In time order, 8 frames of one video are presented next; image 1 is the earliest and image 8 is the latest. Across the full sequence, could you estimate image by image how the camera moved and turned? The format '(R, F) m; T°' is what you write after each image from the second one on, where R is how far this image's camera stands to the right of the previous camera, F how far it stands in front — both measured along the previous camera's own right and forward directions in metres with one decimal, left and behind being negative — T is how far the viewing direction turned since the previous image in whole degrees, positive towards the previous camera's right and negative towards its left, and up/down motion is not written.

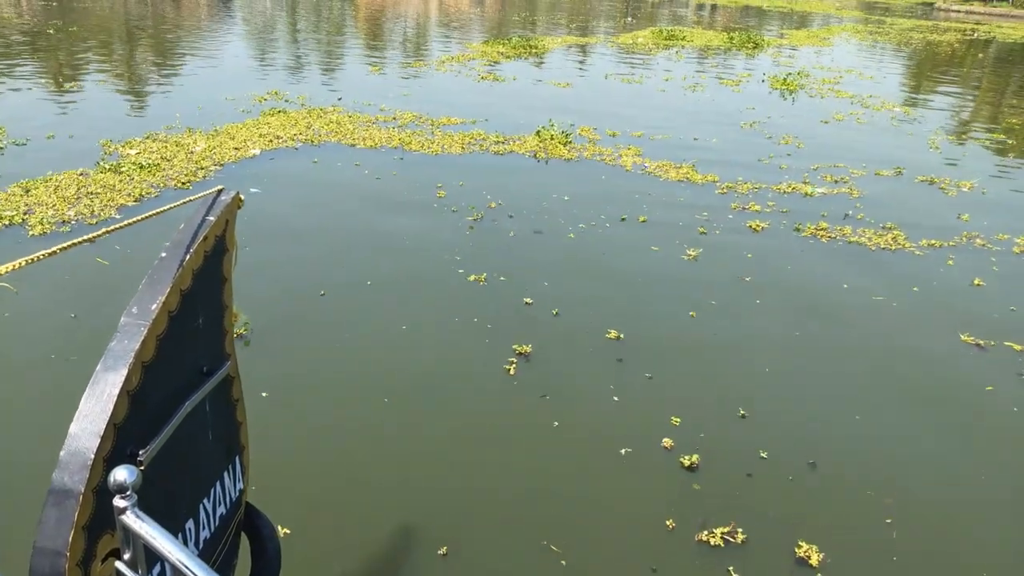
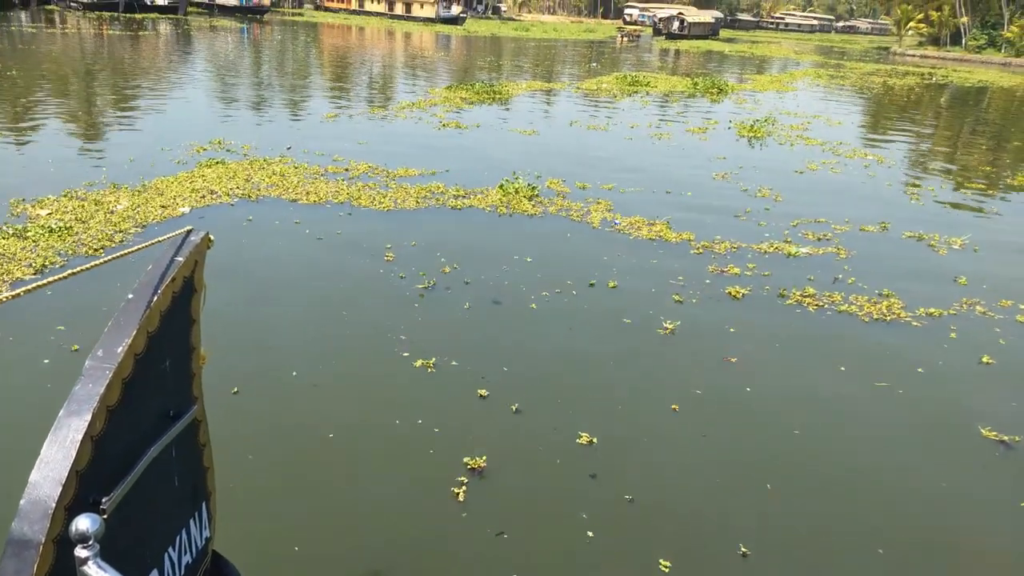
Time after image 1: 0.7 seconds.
(0.0, 0.0) m; +2°
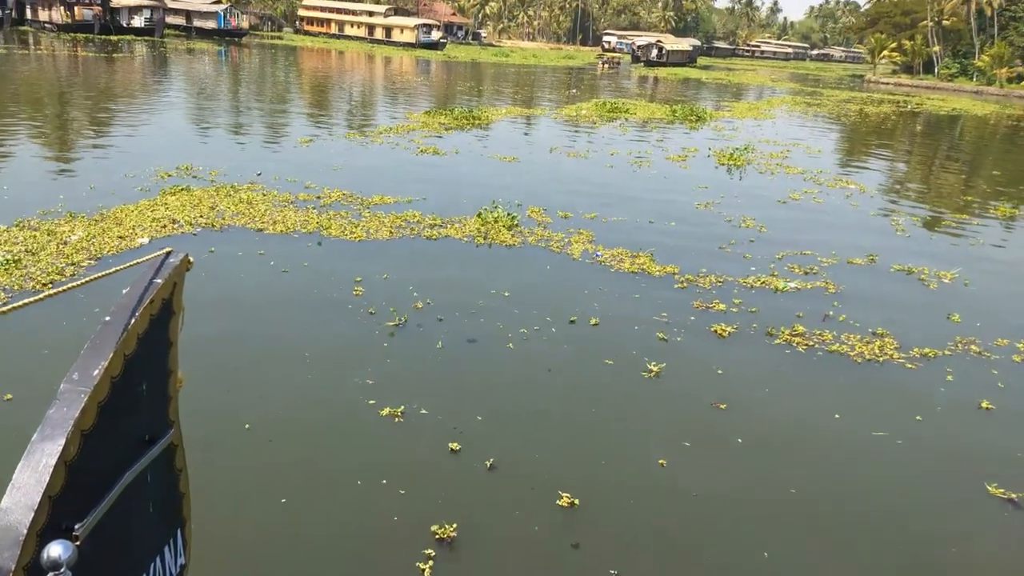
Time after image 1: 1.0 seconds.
(0.0, 0.0) m; +1°
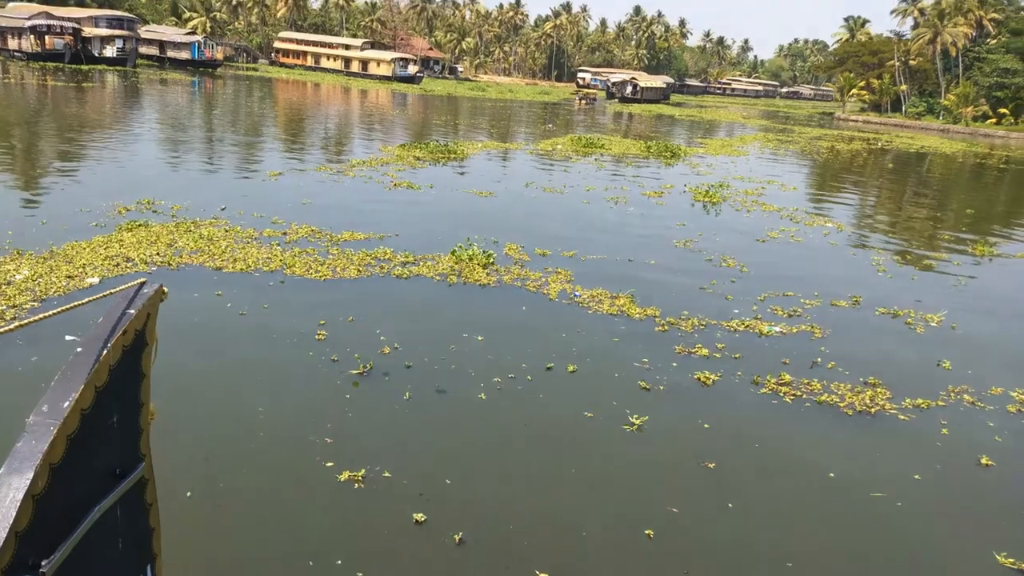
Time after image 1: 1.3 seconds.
(0.0, +0.8) m; +2°
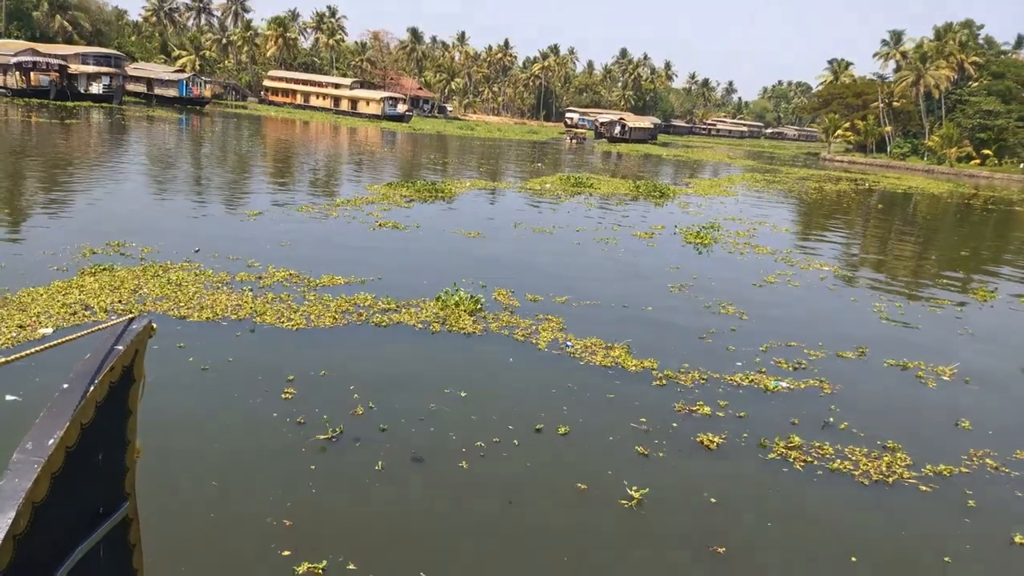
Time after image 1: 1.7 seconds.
(0.0, +0.6) m; +1°
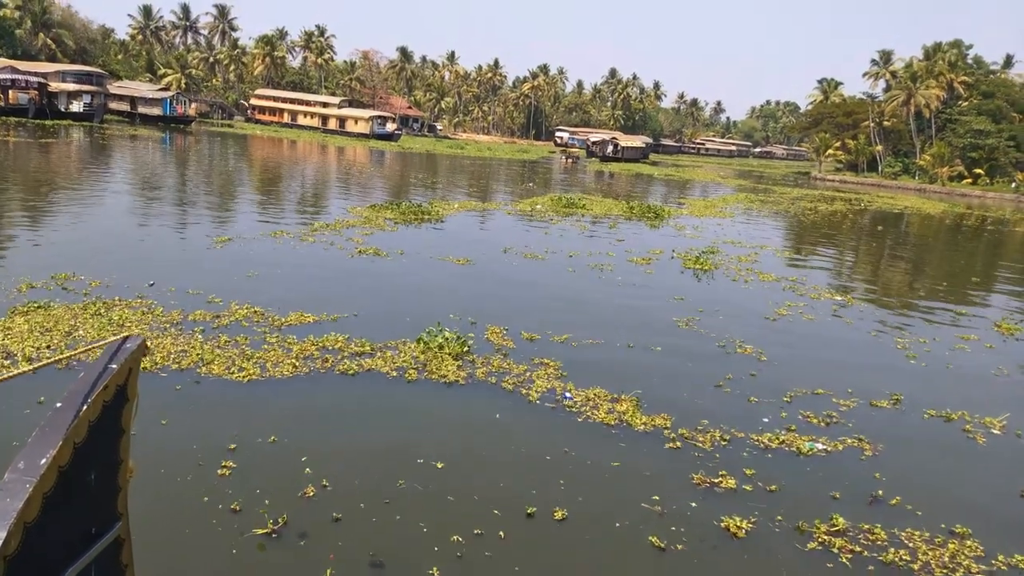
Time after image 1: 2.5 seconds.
(0.0, +1.3) m; +1°
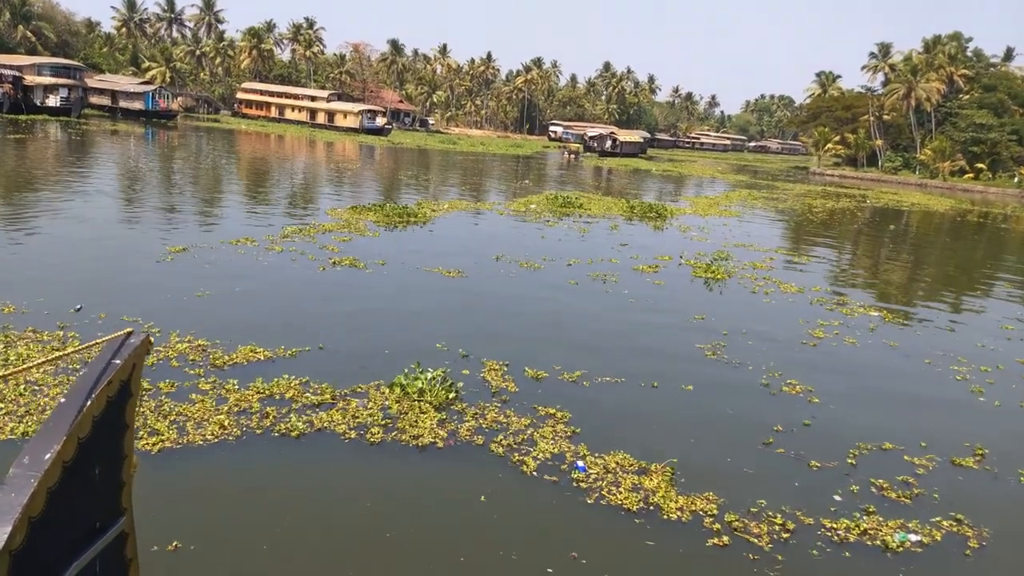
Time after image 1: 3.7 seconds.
(0.0, +1.9) m; 0°
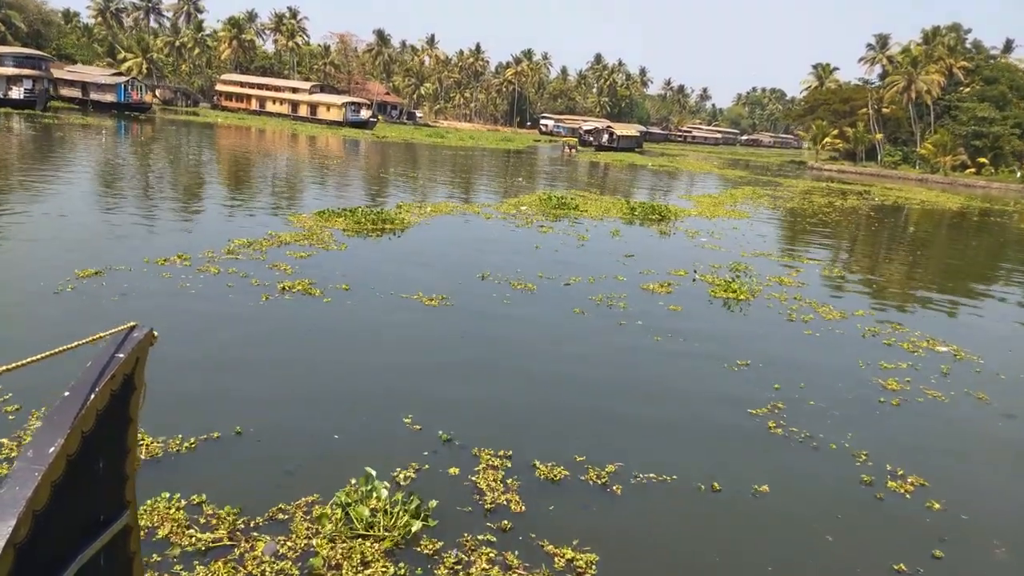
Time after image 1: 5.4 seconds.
(0.0, +2.7) m; +1°
